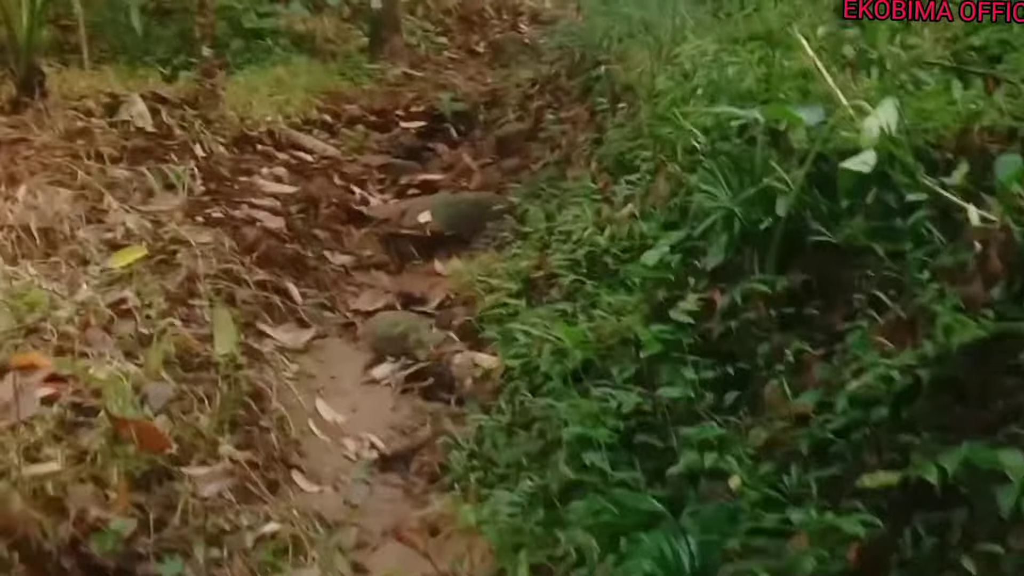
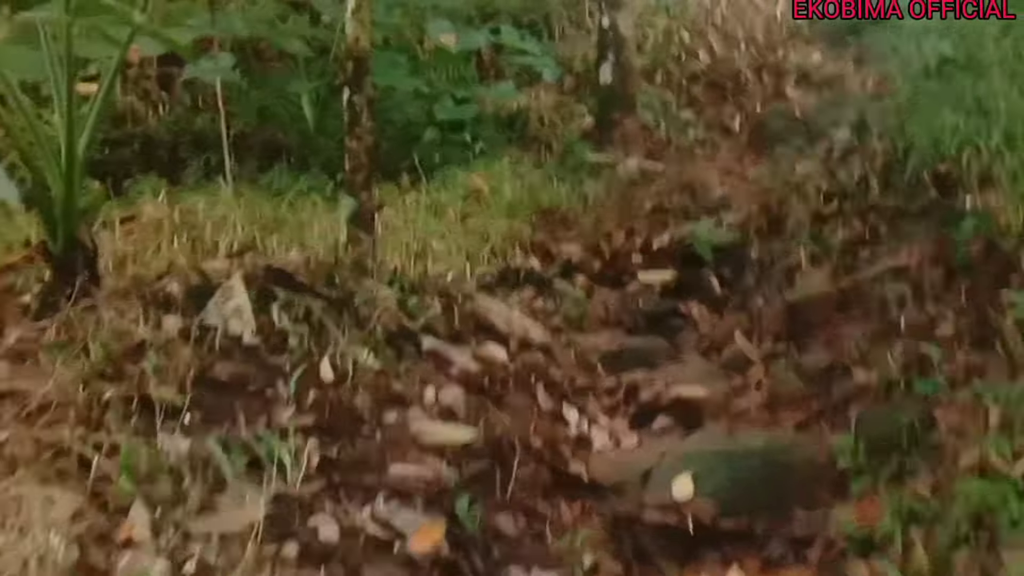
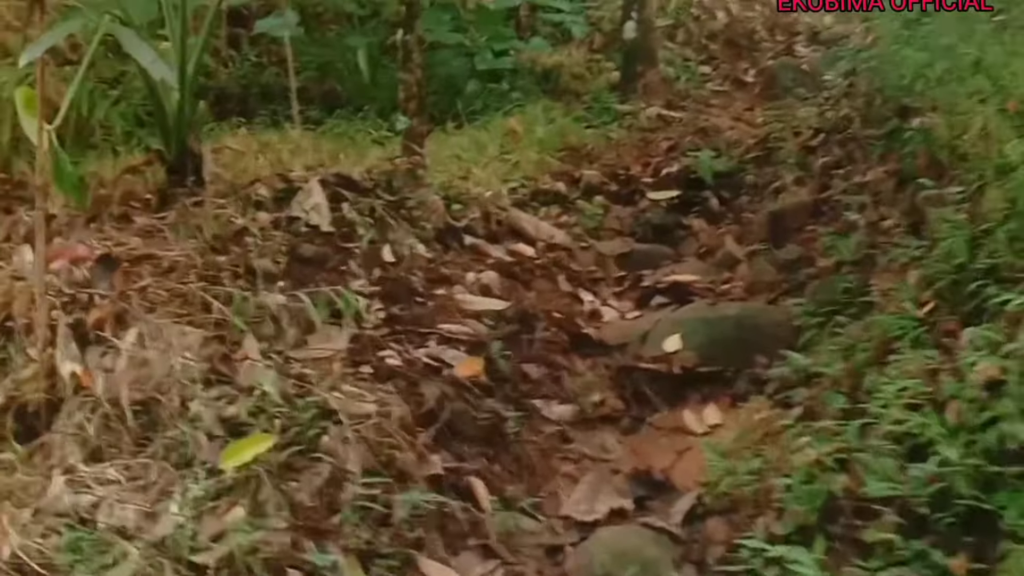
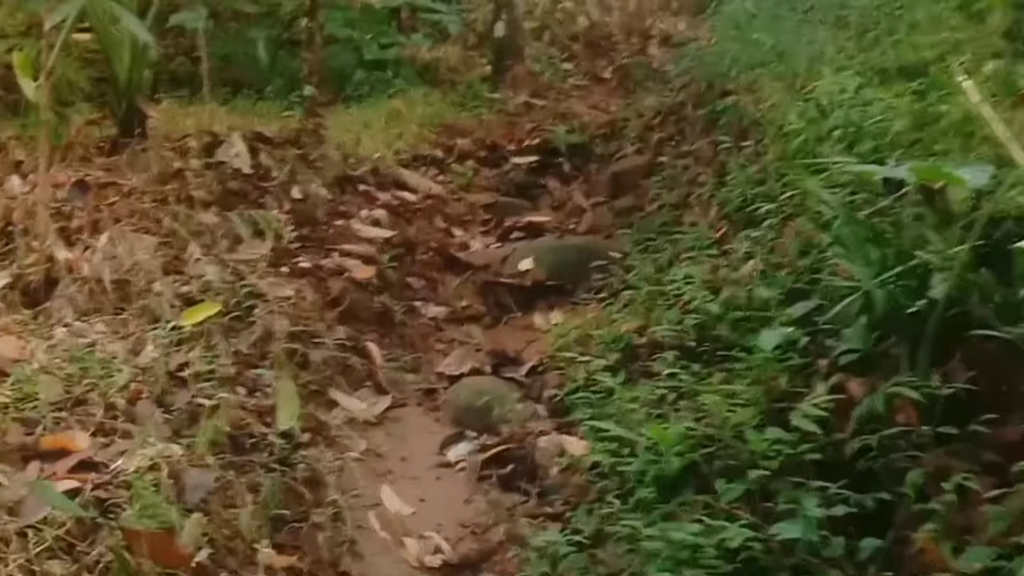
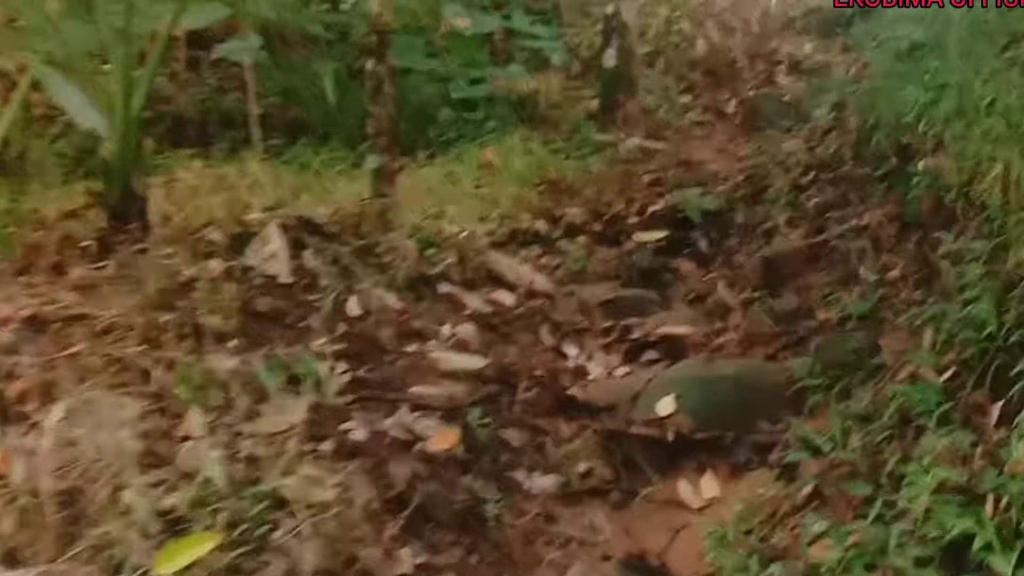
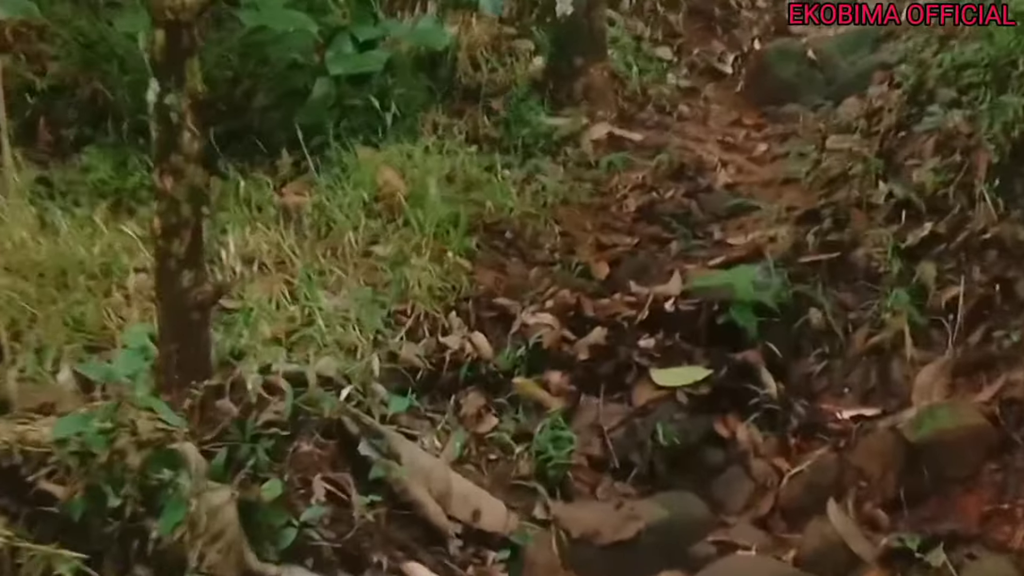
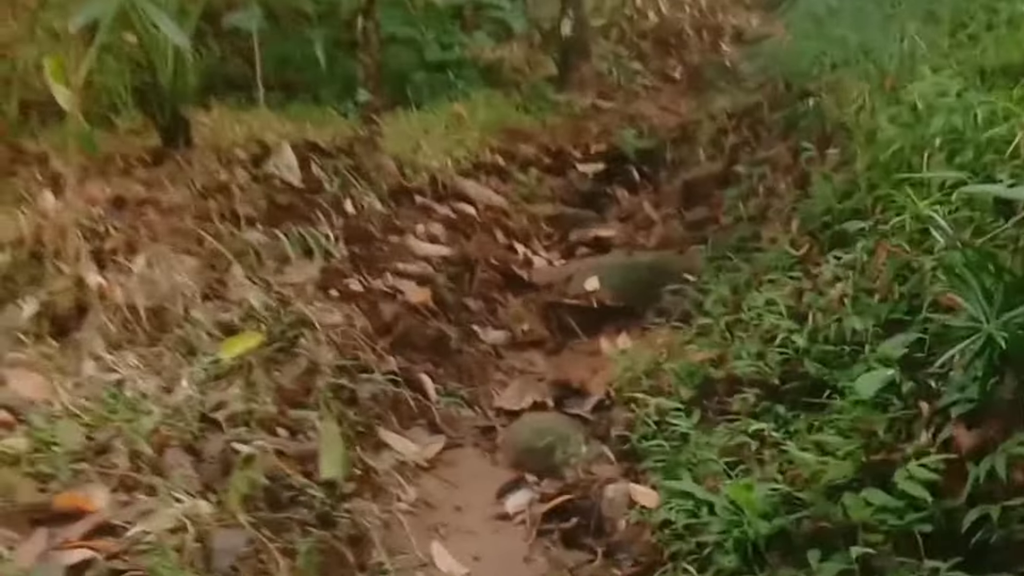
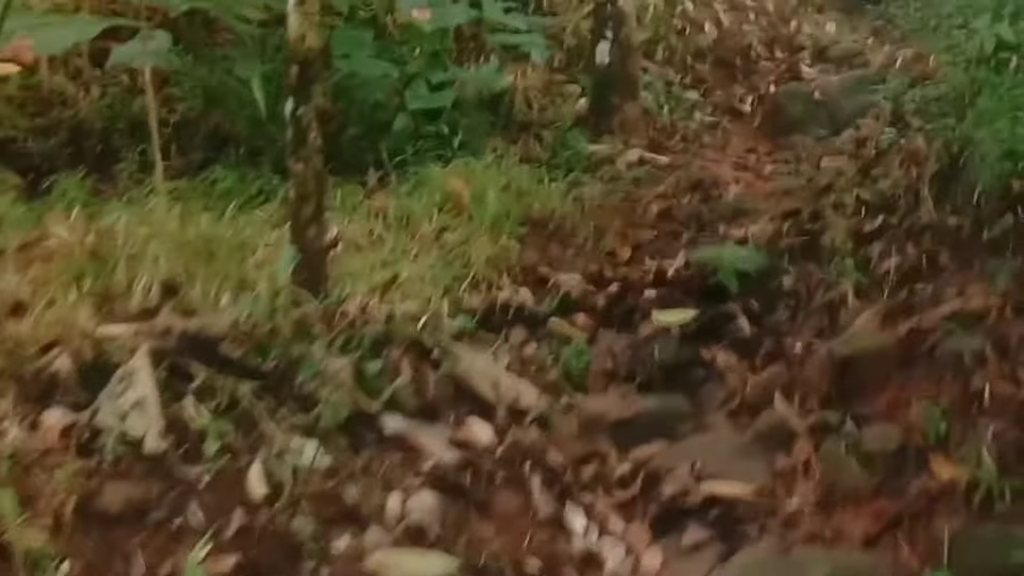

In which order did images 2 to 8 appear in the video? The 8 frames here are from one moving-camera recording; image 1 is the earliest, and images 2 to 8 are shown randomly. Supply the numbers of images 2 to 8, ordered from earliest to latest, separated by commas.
4, 7, 3, 5, 2, 8, 6
